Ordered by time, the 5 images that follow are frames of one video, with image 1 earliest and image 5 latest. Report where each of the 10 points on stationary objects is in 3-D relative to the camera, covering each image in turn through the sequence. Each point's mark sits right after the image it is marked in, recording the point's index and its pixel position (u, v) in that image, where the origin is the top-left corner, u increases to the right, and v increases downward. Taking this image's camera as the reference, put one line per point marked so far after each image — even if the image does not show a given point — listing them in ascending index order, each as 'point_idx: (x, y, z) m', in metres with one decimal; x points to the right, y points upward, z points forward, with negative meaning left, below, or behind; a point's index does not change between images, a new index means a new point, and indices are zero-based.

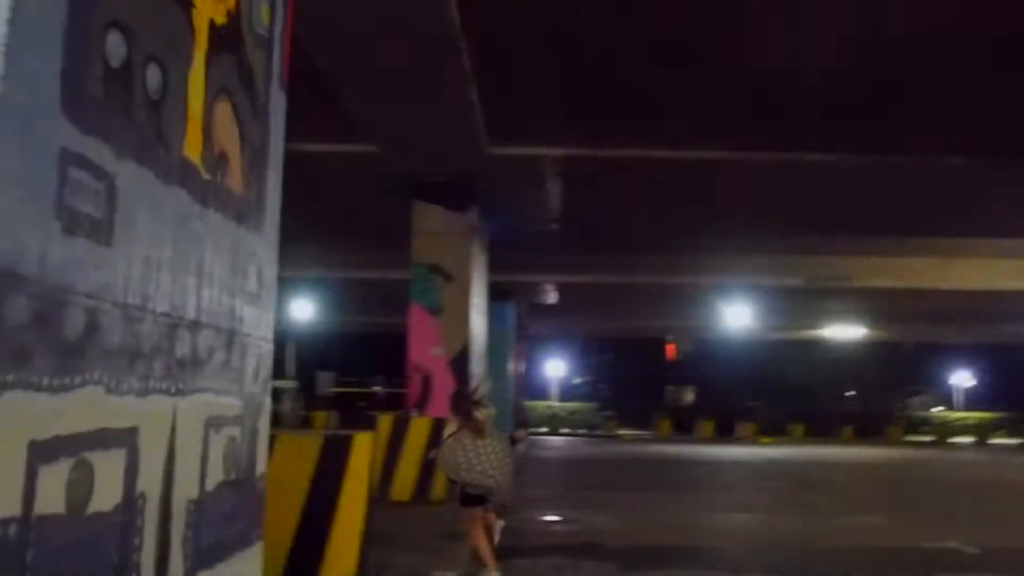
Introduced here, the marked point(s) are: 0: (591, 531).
0: (+0.9, -2.8, +11.7) m
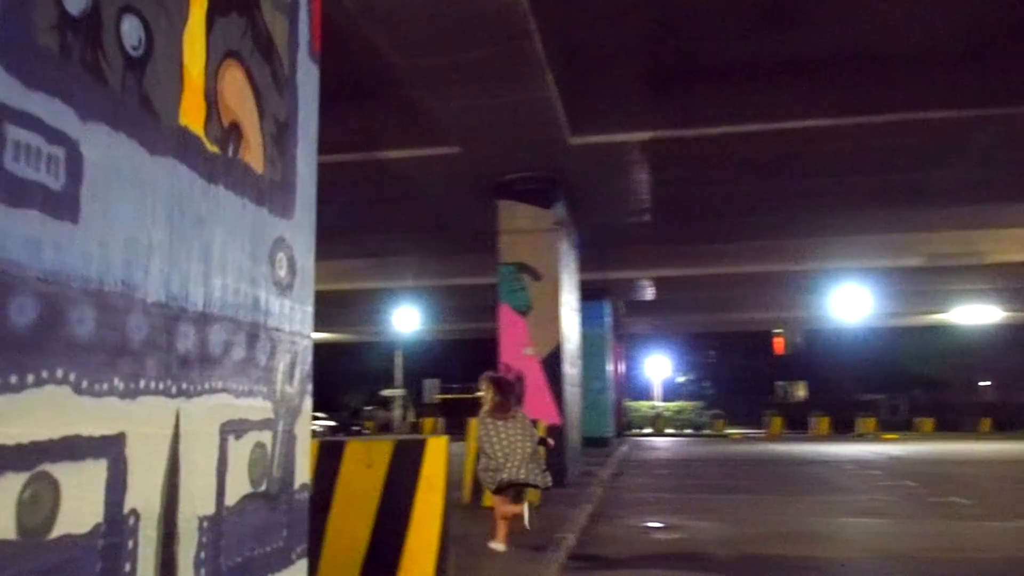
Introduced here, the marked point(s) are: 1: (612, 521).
0: (+2.0, -2.7, +11.0) m
1: (+1.2, -2.8, +12.4) m
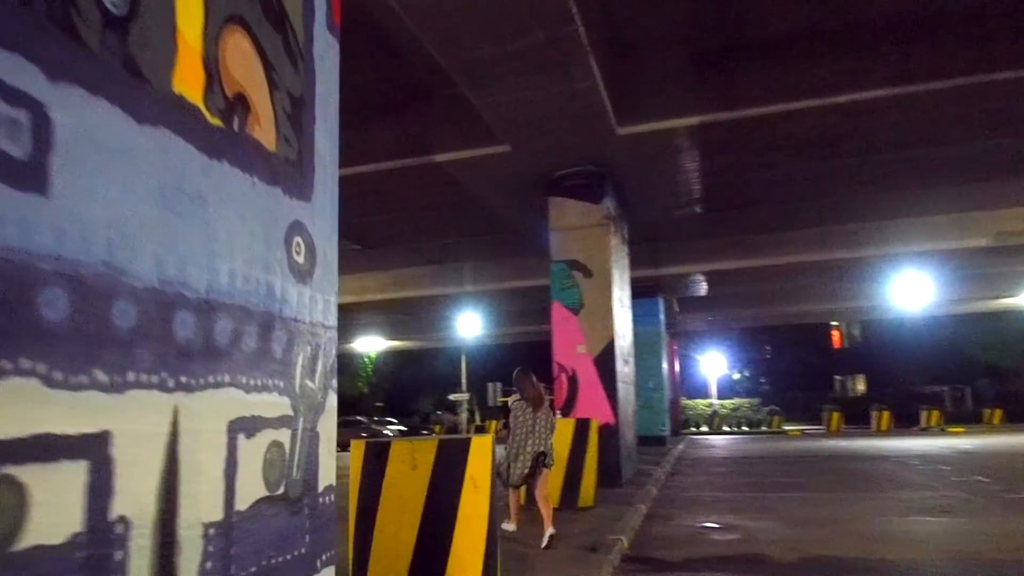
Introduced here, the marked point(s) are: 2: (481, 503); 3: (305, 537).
0: (+2.5, -2.6, +10.6) m
1: (+1.8, -2.7, +12.0) m
2: (-0.2, -1.3, +6.4) m
3: (-0.7, -0.9, +3.5) m
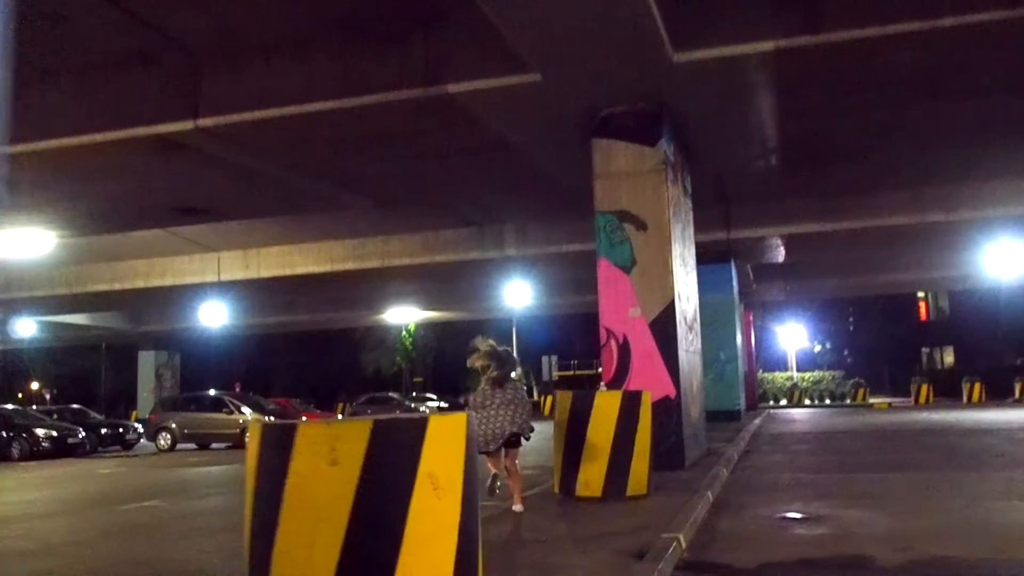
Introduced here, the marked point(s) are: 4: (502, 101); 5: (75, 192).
0: (+2.8, -2.1, +8.4) m
1: (+2.2, -2.2, +9.9) m
2: (-0.3, -0.9, +4.4) m
3: (-1.0, -0.6, +1.5) m
4: (-0.1, +2.5, +13.7) m
5: (-8.1, +1.8, +18.7) m
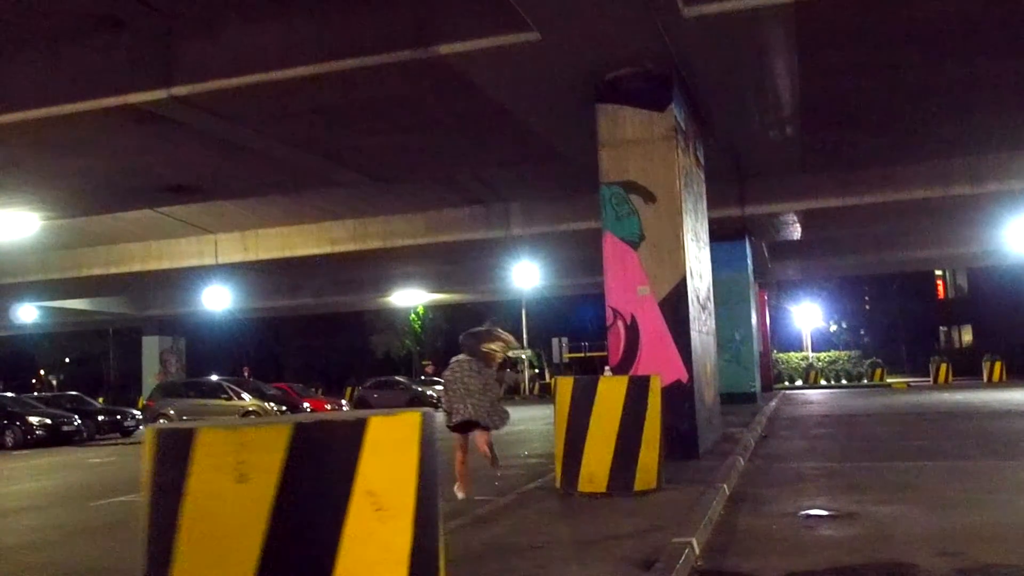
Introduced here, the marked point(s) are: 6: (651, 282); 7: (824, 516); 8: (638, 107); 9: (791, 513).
0: (+2.7, -1.8, +7.4) m
1: (+2.1, -1.9, +8.9) m
2: (-0.4, -0.8, +3.5) m
3: (-1.2, -0.5, +0.6) m
4: (-0.2, +2.8, +12.7) m
5: (-8.1, +2.1, +17.9) m
6: (+1.8, +0.1, +13.1) m
7: (+2.6, -1.9, +8.3) m
8: (+1.6, +2.4, +13.3) m
9: (+2.4, -1.9, +8.5) m
